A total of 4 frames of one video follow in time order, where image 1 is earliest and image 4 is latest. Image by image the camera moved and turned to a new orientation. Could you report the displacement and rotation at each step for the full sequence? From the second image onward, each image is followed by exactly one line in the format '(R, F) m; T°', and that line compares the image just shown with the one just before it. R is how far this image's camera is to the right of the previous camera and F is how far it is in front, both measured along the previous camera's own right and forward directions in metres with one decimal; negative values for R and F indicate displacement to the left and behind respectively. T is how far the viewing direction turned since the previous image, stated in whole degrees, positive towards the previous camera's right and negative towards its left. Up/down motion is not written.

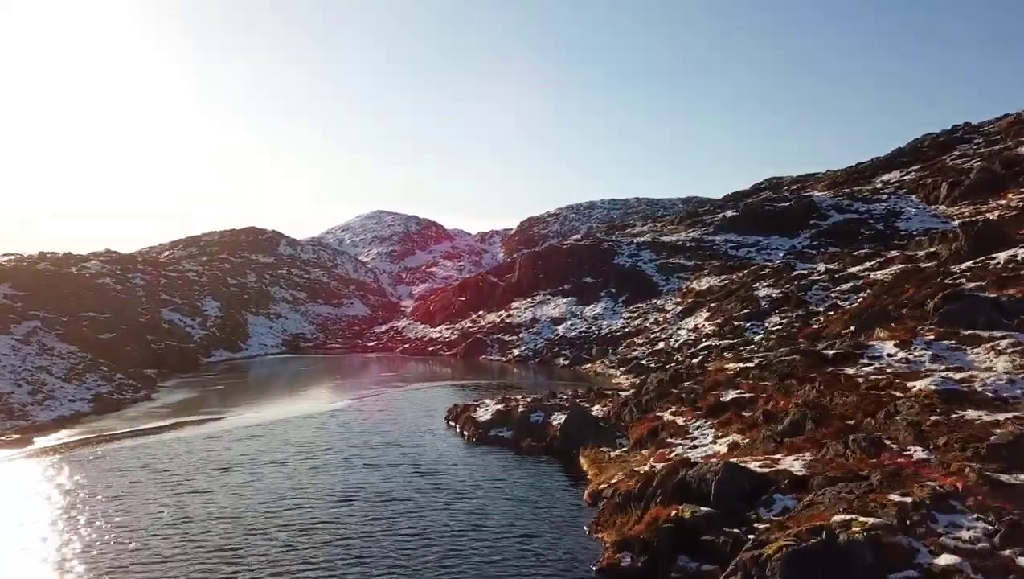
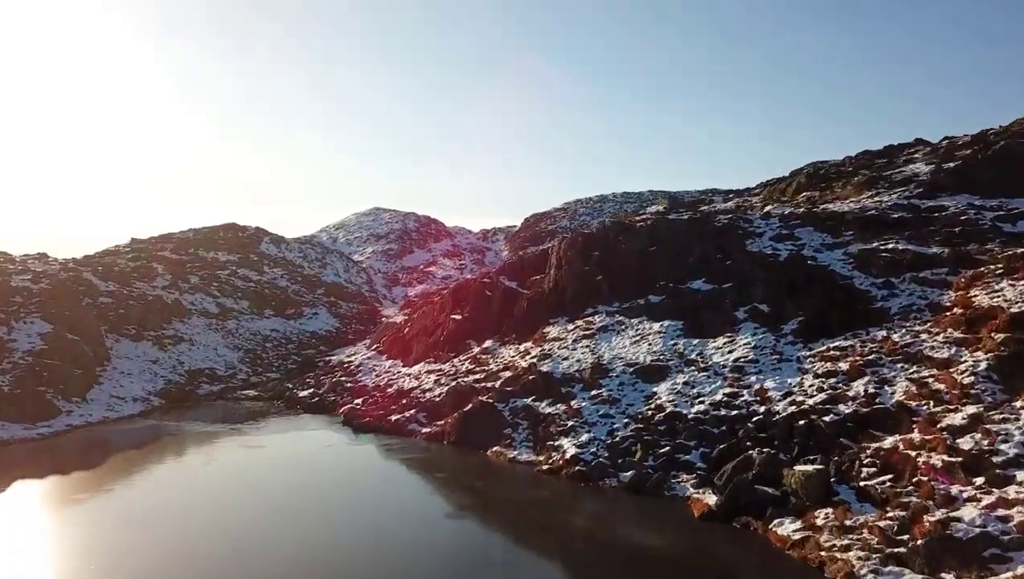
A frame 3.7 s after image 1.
(-1.5, +32.9) m; 0°
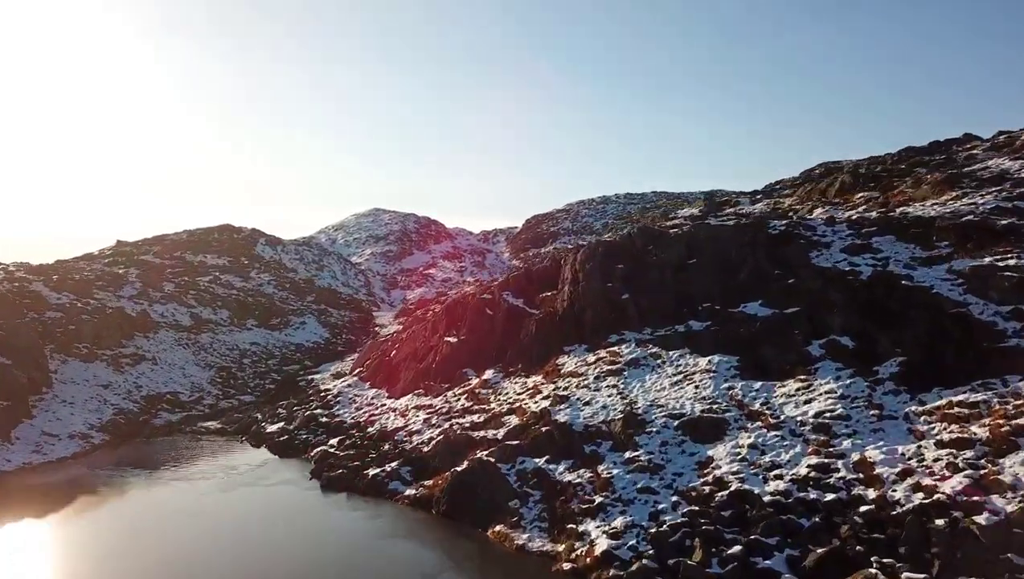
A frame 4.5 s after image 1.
(-0.2, +7.2) m; 0°
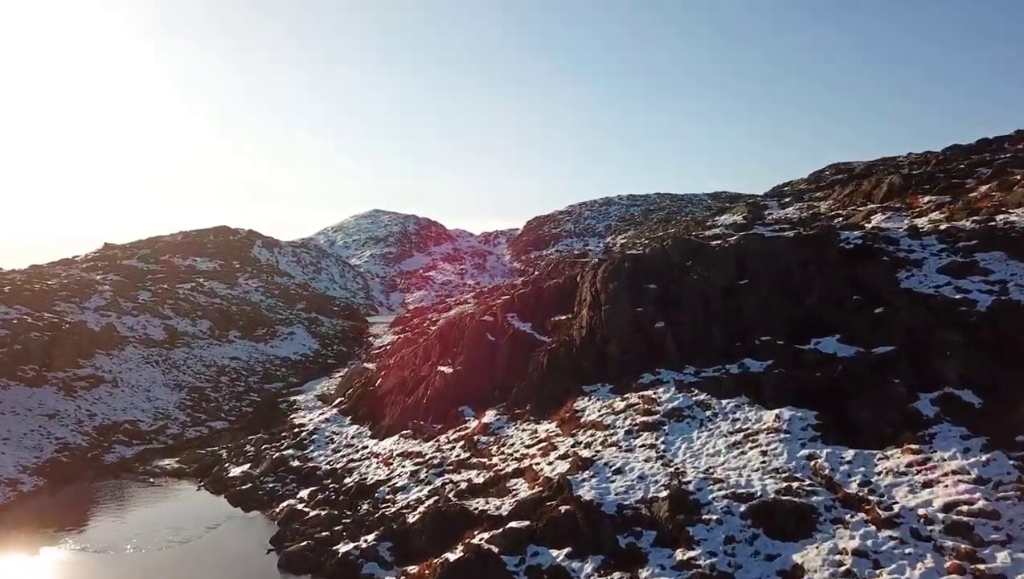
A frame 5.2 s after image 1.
(-0.2, +6.1) m; 0°
